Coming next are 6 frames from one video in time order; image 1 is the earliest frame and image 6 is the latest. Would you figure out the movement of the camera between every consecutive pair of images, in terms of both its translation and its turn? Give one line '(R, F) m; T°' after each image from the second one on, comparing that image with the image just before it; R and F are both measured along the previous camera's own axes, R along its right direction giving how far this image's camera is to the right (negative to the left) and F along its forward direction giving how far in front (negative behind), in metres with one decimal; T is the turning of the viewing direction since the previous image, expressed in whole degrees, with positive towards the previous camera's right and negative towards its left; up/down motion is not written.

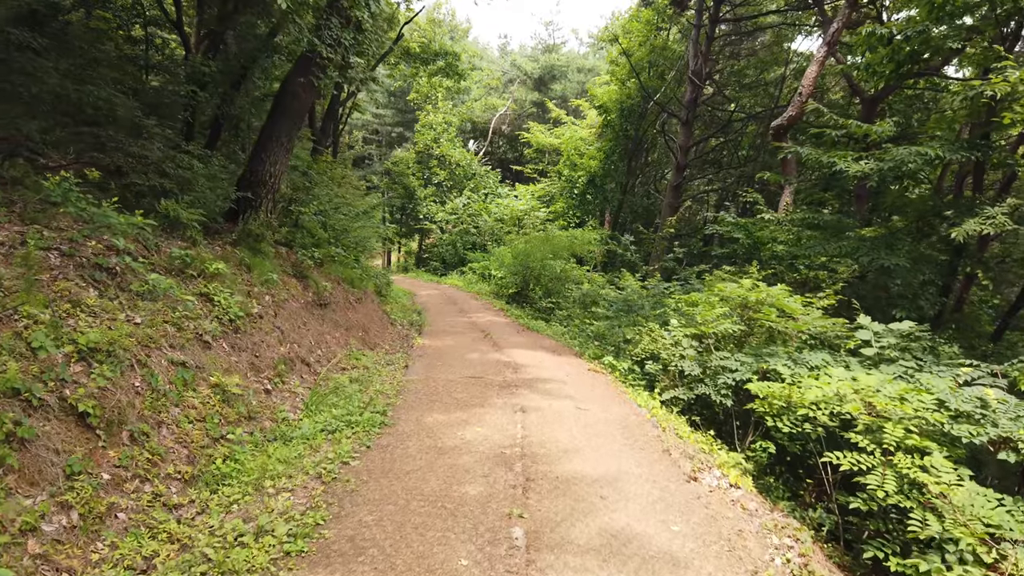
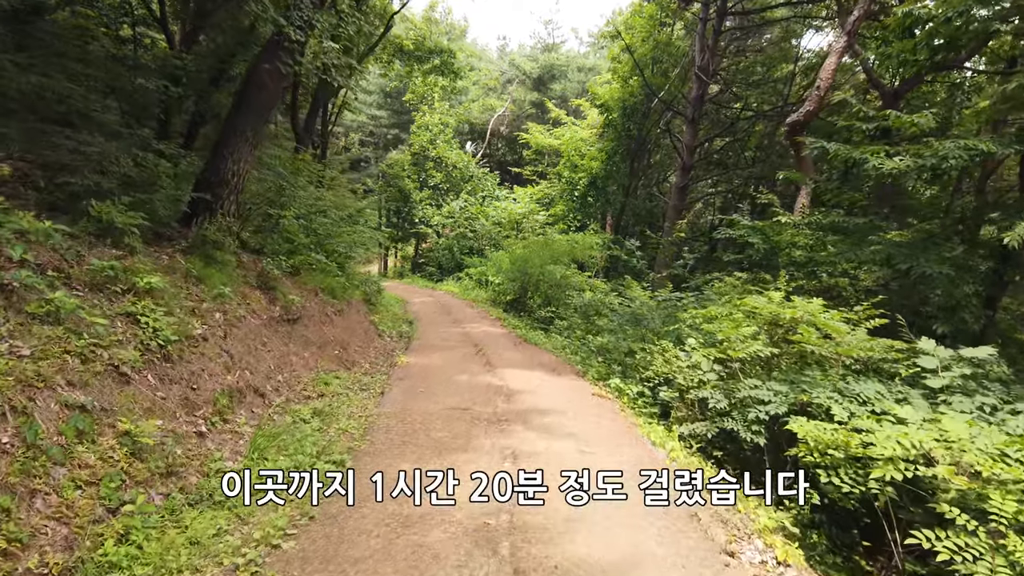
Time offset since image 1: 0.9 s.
(+0.1, +0.9) m; 0°
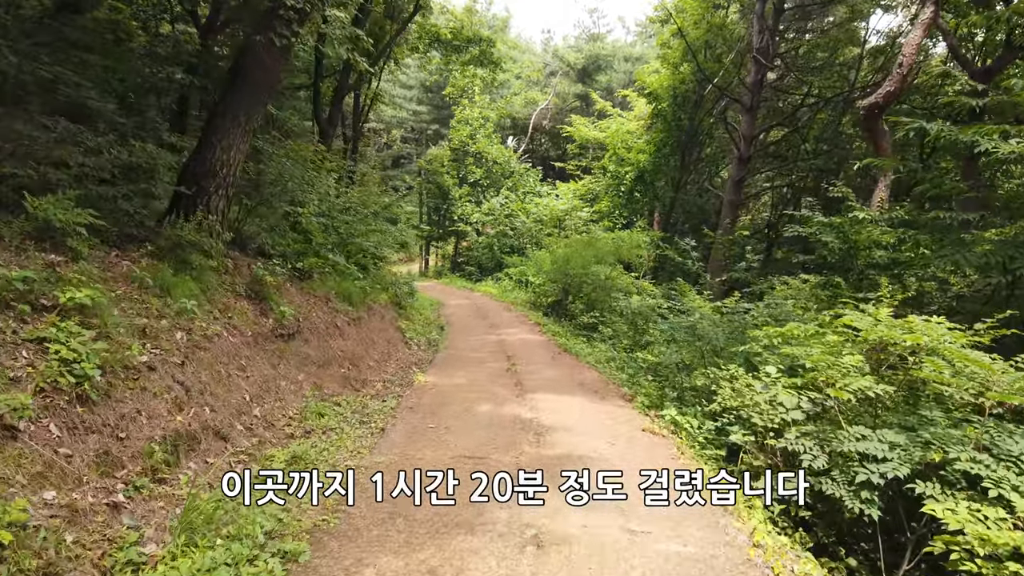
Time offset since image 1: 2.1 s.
(+0.1, +1.2) m; -3°
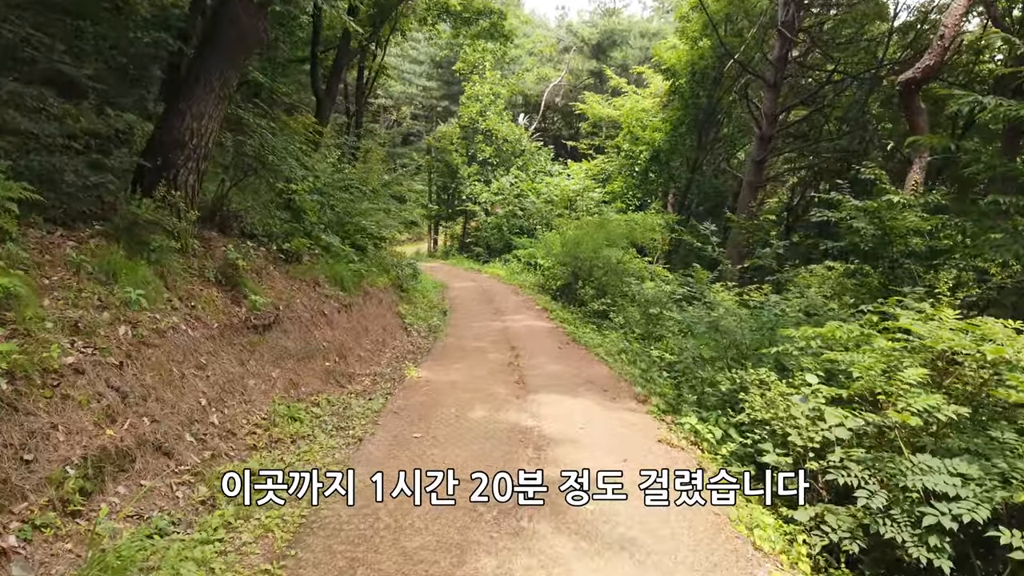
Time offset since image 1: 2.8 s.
(+0.1, +0.7) m; -1°
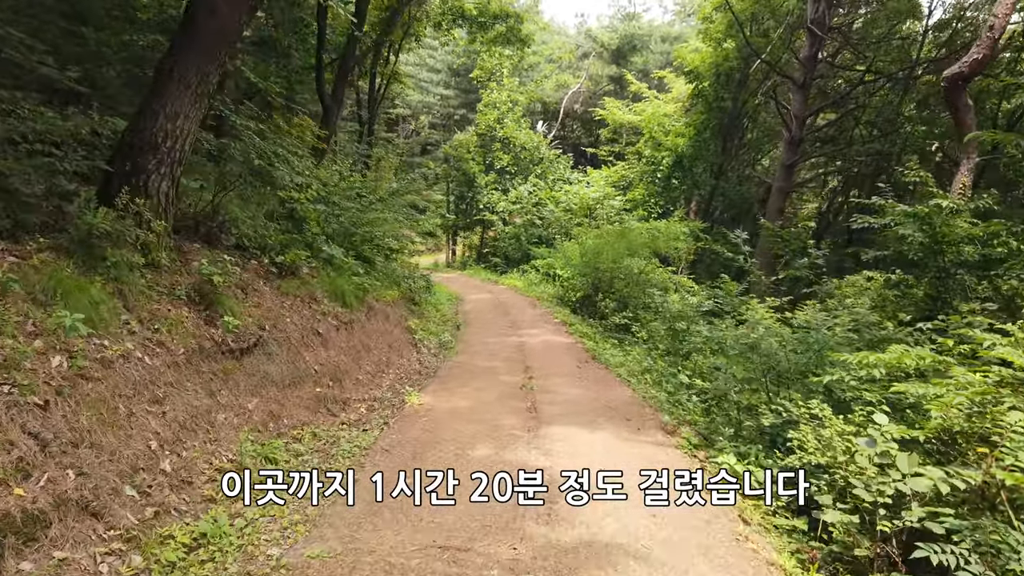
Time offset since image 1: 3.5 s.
(+0.1, +0.6) m; -2°
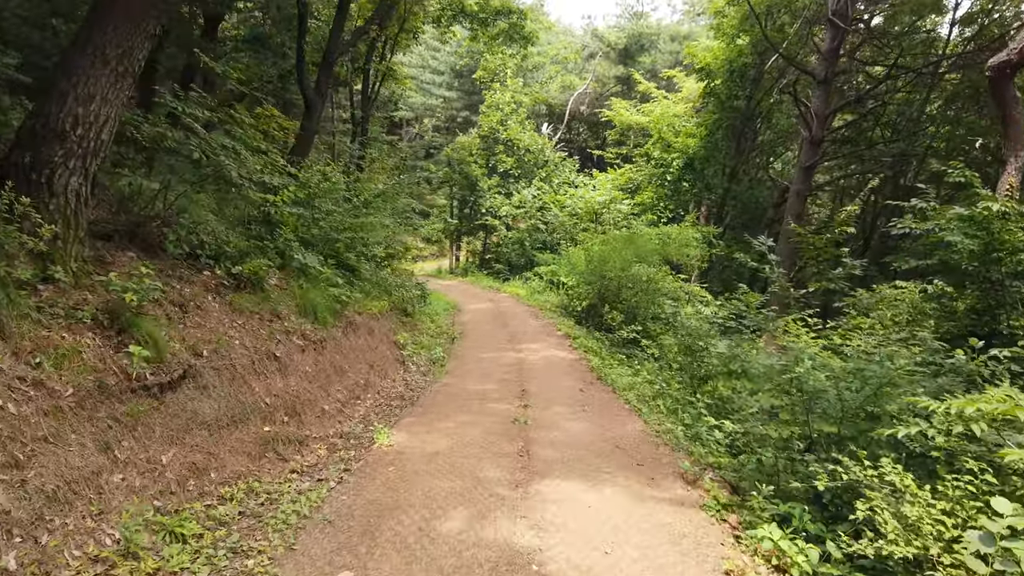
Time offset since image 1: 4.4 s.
(+0.1, +0.9) m; -1°
